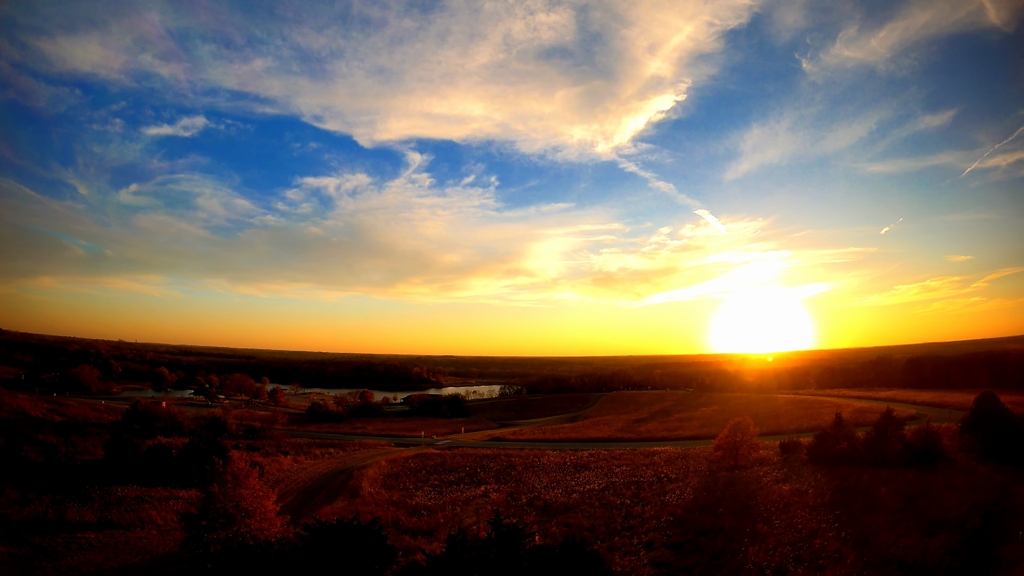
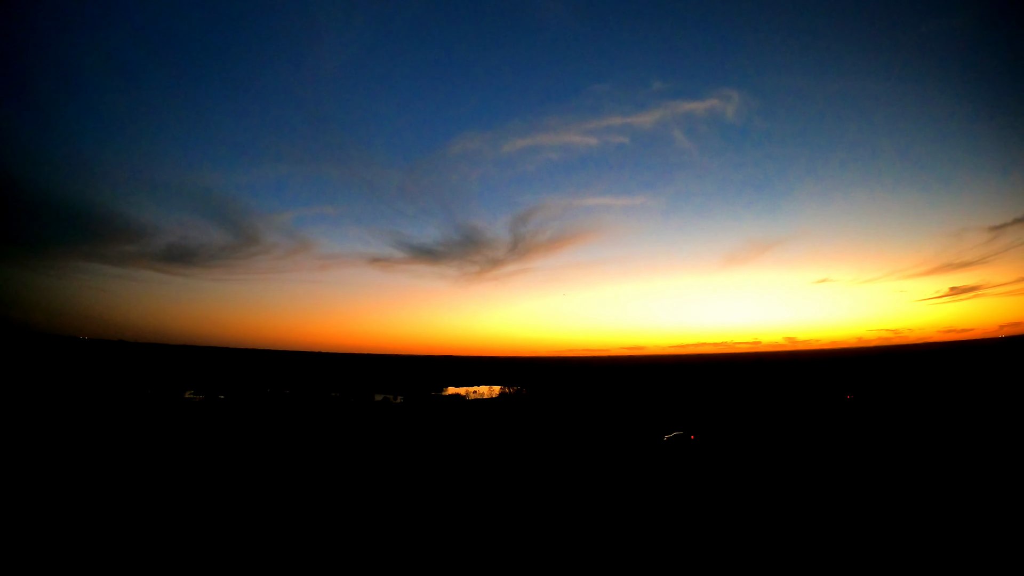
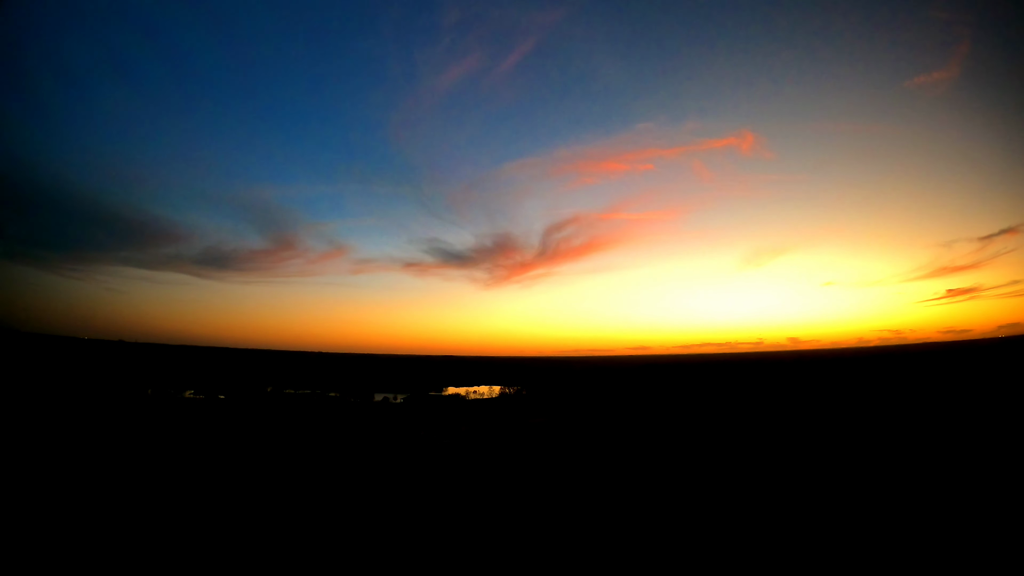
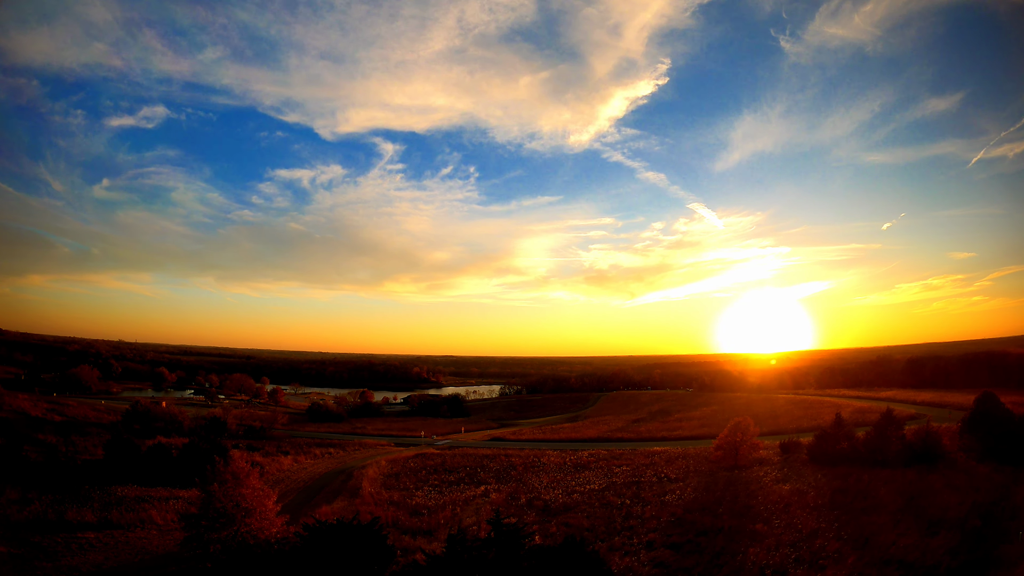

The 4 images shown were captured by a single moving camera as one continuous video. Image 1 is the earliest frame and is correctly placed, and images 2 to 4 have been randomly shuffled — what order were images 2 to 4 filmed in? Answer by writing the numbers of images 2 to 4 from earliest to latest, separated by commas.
4, 3, 2
